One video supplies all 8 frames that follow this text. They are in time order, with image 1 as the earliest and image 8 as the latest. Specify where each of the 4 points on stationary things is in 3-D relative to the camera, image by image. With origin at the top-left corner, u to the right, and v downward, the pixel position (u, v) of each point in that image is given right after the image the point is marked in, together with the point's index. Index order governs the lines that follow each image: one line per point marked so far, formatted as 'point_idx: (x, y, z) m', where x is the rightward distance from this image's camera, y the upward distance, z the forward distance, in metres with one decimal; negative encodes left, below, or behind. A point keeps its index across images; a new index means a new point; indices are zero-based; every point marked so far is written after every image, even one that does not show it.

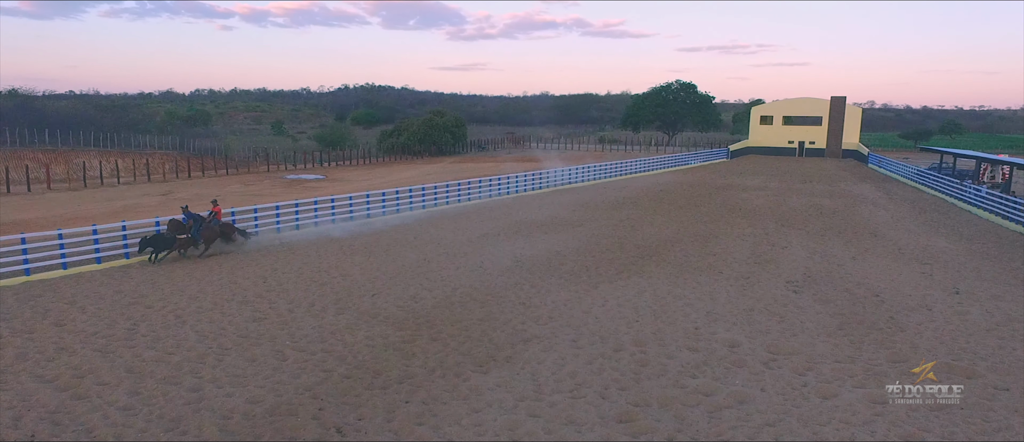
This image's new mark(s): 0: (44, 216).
0: (-13.9, +0.2, +19.1) m
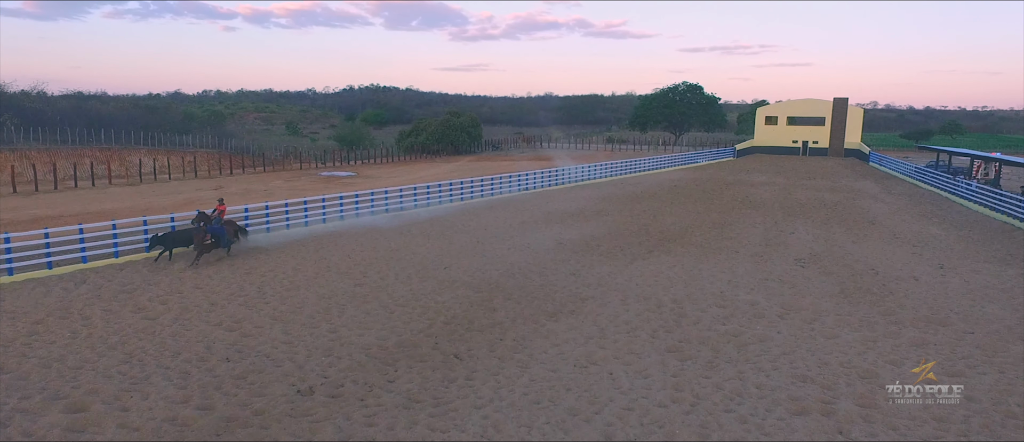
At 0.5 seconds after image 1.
0: (-12.9, +0.5, +21.0) m
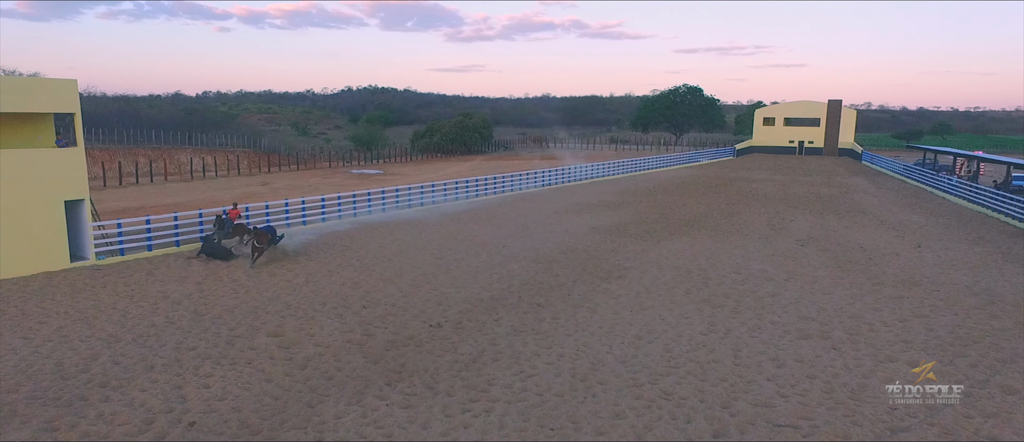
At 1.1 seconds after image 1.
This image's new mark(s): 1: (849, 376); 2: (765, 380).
0: (-11.9, +0.7, +23.2) m
1: (+3.8, -1.8, +7.2) m
2: (+2.7, -1.8, +6.9) m
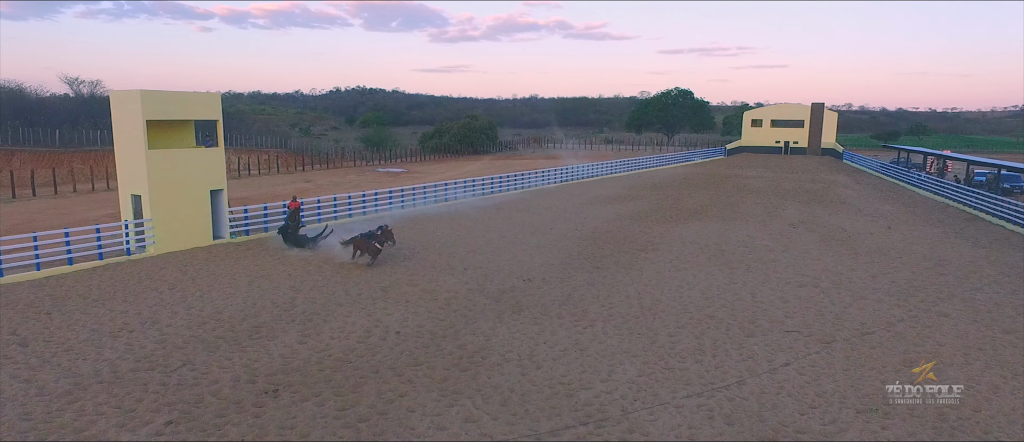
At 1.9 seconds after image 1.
0: (-10.9, +1.0, +26.0) m
1: (+5.2, -1.4, +10.4) m
2: (+4.1, -1.4, +10.0) m
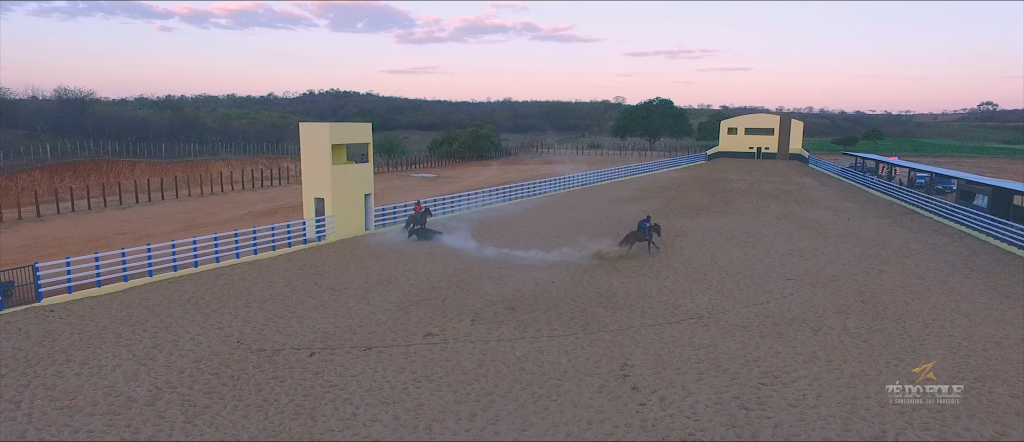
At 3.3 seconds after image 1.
0: (-9.2, +1.1, +31.1) m
1: (+7.6, -1.2, +16.3) m
2: (+6.6, -1.2, +15.9) m
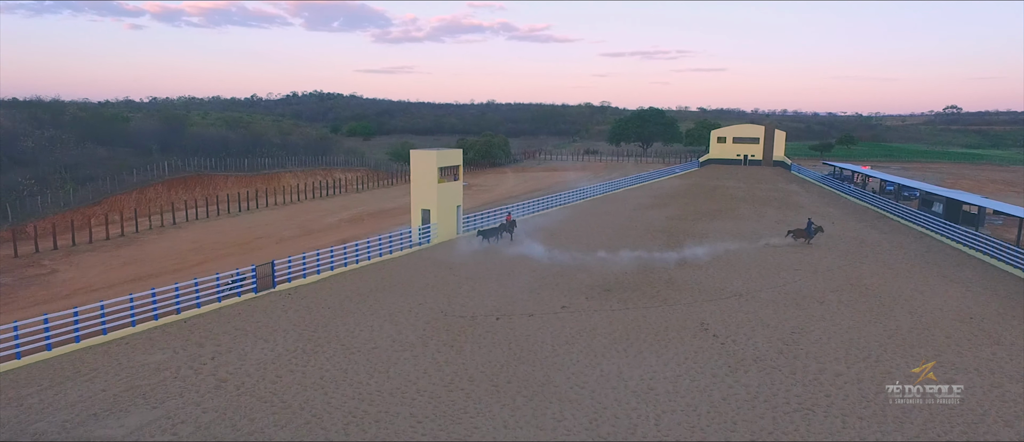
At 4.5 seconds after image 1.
0: (-7.2, +0.8, +36.0) m
1: (+10.1, -1.4, +21.8) m
2: (+9.1, -1.4, +21.3) m
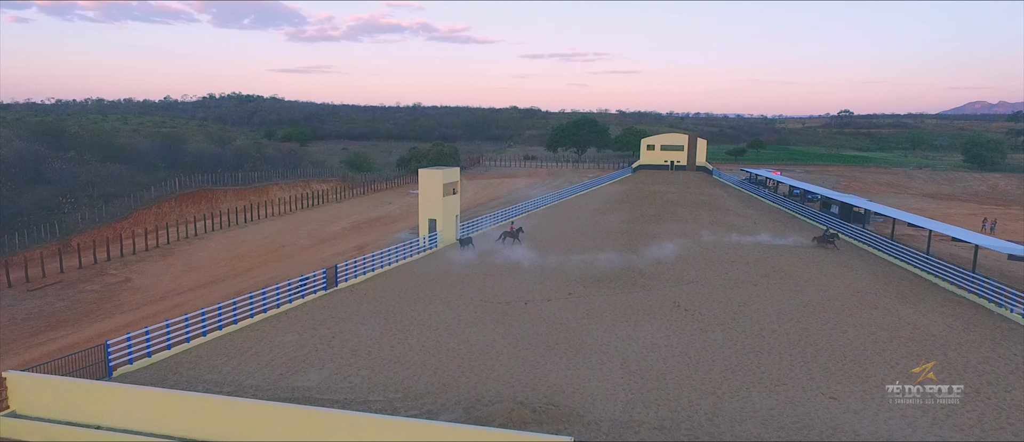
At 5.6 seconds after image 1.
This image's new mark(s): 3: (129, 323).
0: (-8.9, +0.4, +40.0) m
1: (+10.0, -1.4, +27.9) m
2: (+9.0, -1.5, +27.3) m
3: (-10.8, -2.9, +18.3) m
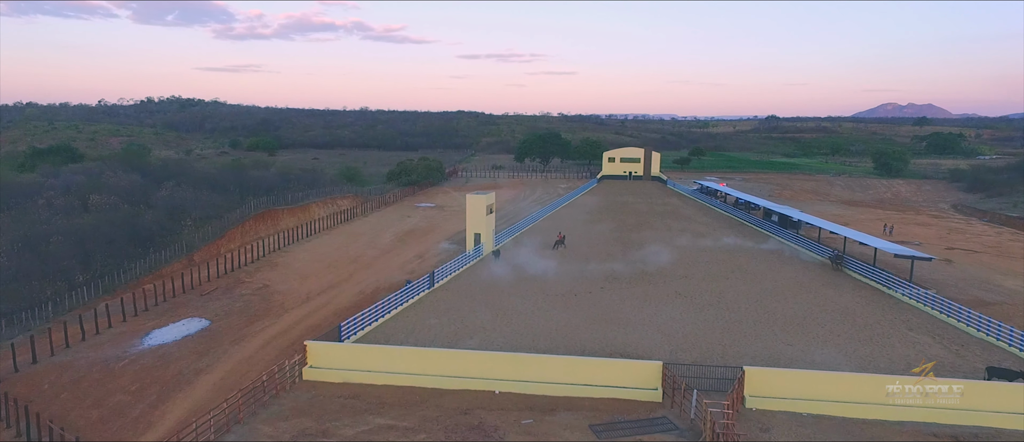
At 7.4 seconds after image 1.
0: (-8.4, -0.5, +47.5) m
1: (+11.6, -2.0, +37.2) m
2: (+10.7, -2.1, +36.6) m
3: (-8.2, -3.7, +25.7) m
